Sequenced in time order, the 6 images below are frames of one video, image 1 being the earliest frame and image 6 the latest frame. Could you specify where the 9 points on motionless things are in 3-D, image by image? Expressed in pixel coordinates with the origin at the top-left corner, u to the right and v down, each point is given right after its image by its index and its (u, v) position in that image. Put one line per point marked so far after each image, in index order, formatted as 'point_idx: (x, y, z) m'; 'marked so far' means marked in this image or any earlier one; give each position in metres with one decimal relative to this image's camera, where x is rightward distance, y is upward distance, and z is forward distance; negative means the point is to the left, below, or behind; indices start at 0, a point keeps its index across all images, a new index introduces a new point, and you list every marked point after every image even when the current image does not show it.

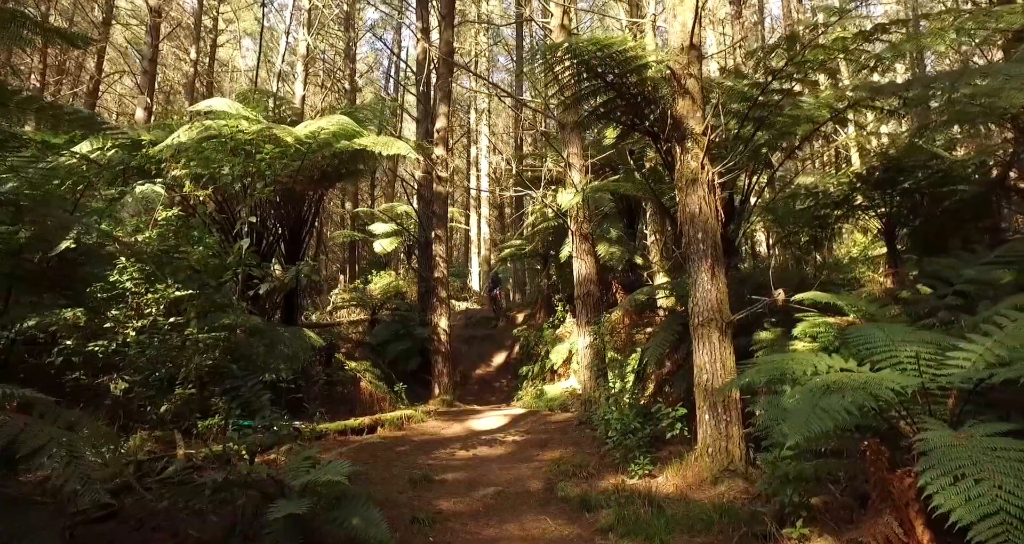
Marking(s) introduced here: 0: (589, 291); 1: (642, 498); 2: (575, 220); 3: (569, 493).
0: (+1.1, -0.3, +8.7) m
1: (+0.9, -1.6, +4.2) m
2: (+0.9, +0.7, +8.3) m
3: (+0.4, -1.7, +4.5) m
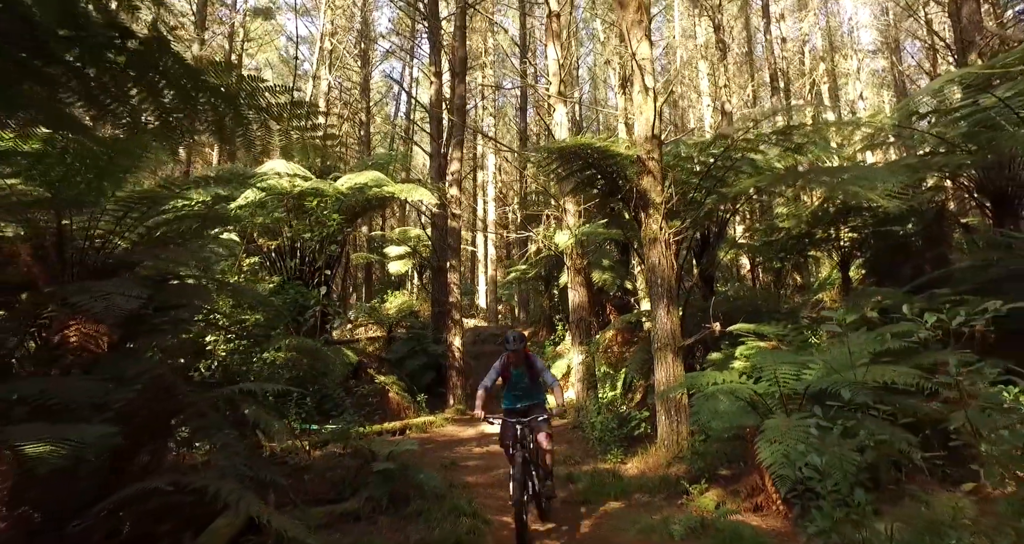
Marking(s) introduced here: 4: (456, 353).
0: (+1.2, -0.8, +10.3) m
1: (+1.0, -2.0, +5.8) m
2: (+1.0, +0.2, +10.0) m
3: (+0.5, -2.1, +6.1) m
4: (-1.3, -1.9, +13.4) m
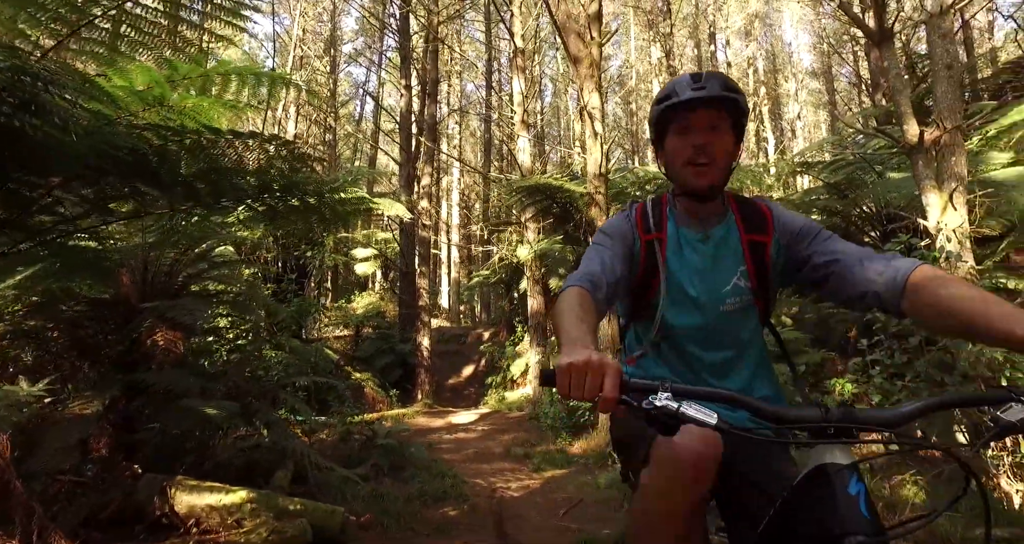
0: (+0.5, -1.0, +11.7) m
1: (+0.6, -2.2, +7.2) m
2: (+0.4, 0.0, +11.4) m
3: (+0.1, -2.3, +7.4) m
4: (-2.2, -2.0, +14.6) m
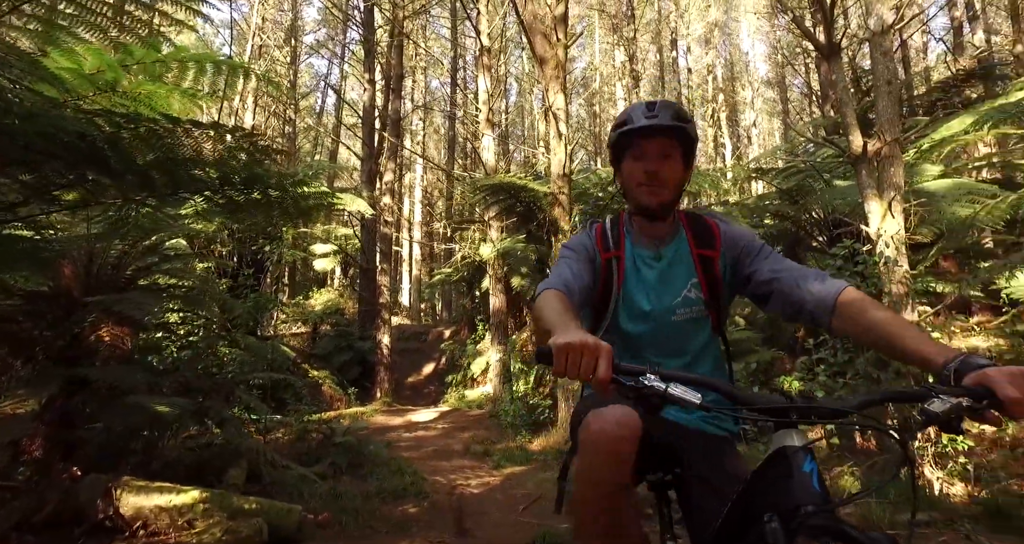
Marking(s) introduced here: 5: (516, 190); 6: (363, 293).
0: (-0.2, -1.0, +11.7) m
1: (+0.1, -2.2, +7.2) m
2: (-0.4, +0.1, +11.4) m
3: (-0.4, -2.3, +7.5) m
4: (-3.1, -1.9, +14.5) m
5: (+0.1, +1.5, +10.9) m
6: (-4.0, -0.6, +16.0) m
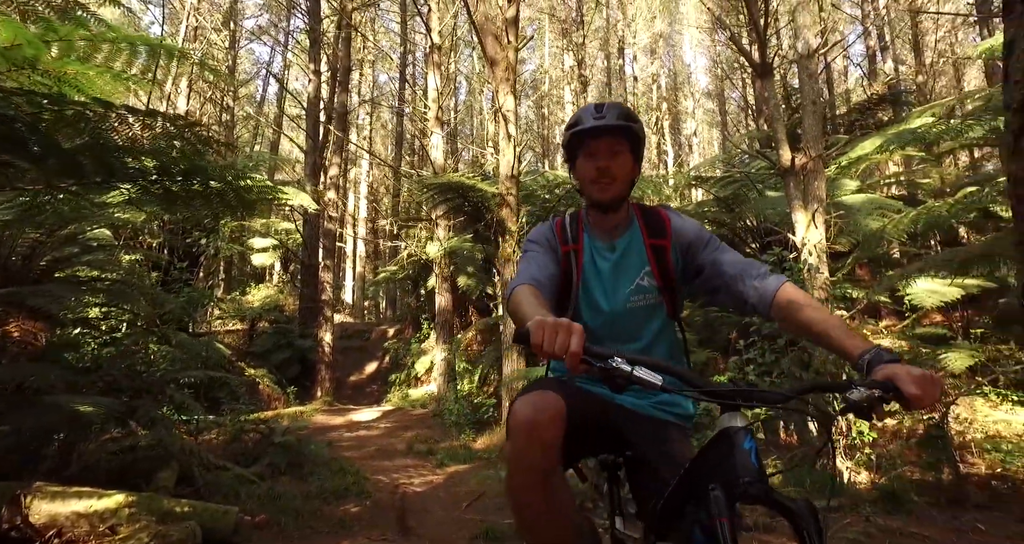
0: (-1.3, -0.9, +11.7) m
1: (-0.6, -2.2, +7.3) m
2: (-1.4, +0.1, +11.4) m
3: (-1.2, -2.2, +7.4) m
4: (-4.5, -1.9, +14.2) m
5: (-0.9, +1.5, +11.0) m
6: (-5.5, -0.5, +15.6) m
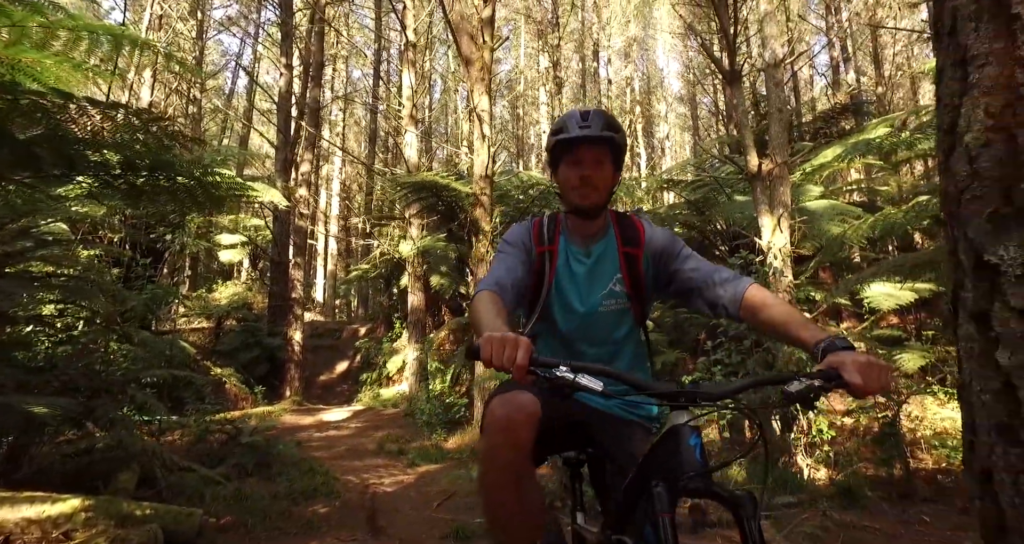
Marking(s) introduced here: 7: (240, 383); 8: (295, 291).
0: (-1.9, -0.9, +11.7) m
1: (-1.0, -2.2, +7.2) m
2: (-1.9, +0.1, +11.3) m
3: (-1.5, -2.2, +7.4) m
4: (-5.1, -1.8, +14.0) m
5: (-1.4, +1.5, +10.9) m
6: (-6.2, -0.4, +15.4) m
7: (-5.4, -2.2, +11.8) m
8: (-5.2, -0.5, +14.2) m
